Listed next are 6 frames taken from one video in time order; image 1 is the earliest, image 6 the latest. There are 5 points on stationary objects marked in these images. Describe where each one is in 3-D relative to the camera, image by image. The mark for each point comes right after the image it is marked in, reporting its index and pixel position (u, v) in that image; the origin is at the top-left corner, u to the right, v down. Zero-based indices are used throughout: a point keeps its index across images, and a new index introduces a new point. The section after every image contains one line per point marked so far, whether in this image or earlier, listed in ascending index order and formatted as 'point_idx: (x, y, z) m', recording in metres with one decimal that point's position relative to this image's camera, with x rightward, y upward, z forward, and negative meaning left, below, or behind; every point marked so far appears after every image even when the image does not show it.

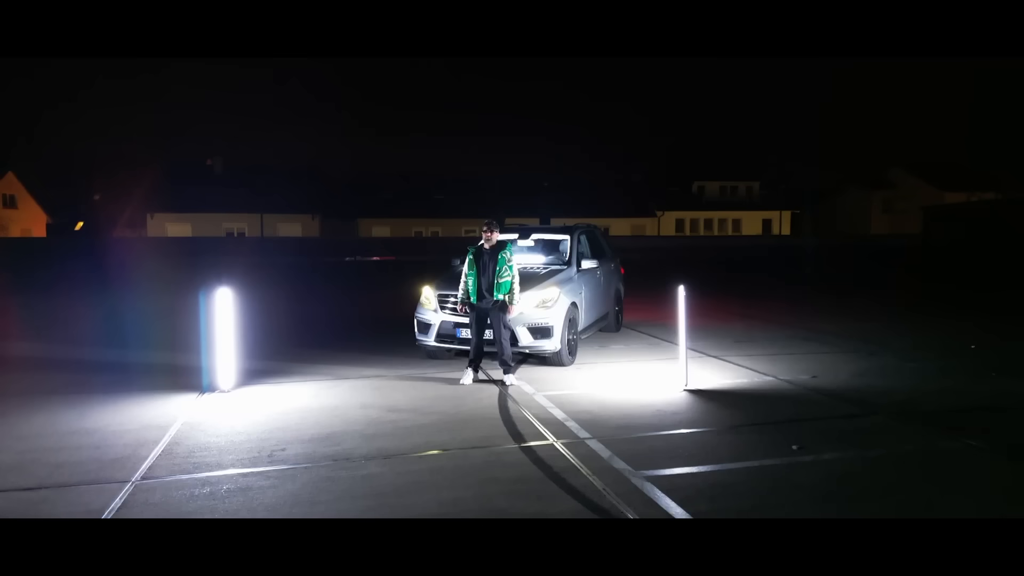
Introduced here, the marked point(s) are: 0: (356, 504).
0: (-0.8, -1.1, +3.8) m
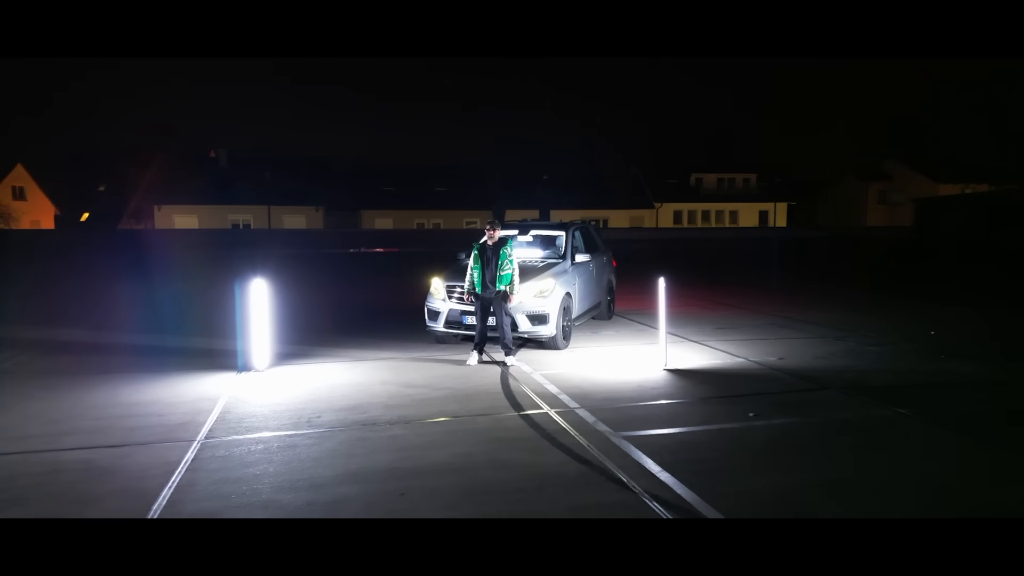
0: (-0.8, -1.1, +4.6) m
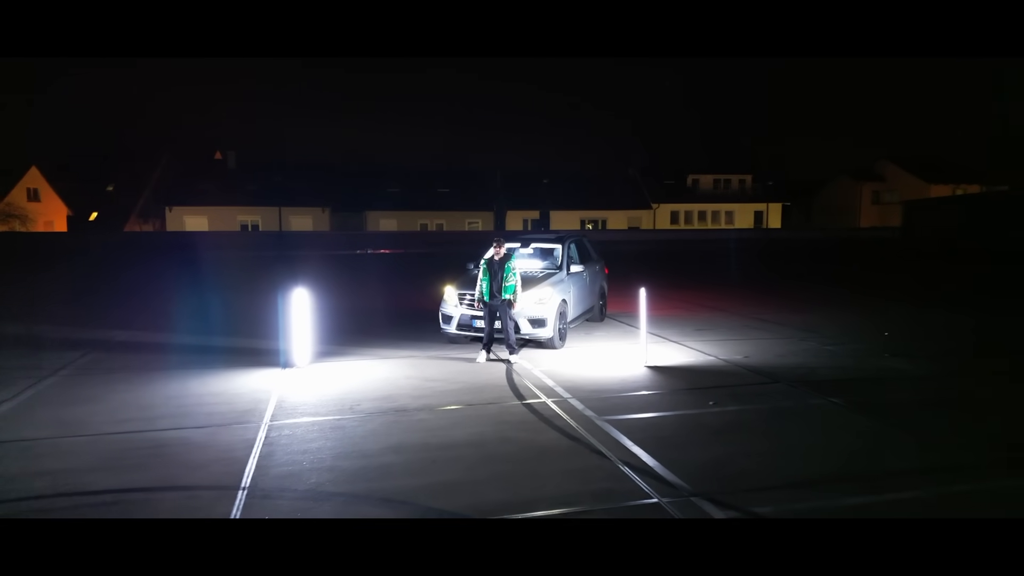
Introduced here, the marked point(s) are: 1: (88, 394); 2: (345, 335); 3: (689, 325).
0: (-0.8, -1.2, +5.8) m
1: (-4.3, -1.1, +7.2) m
2: (-2.4, -0.7, +9.9) m
3: (+2.8, -0.6, +11.1) m
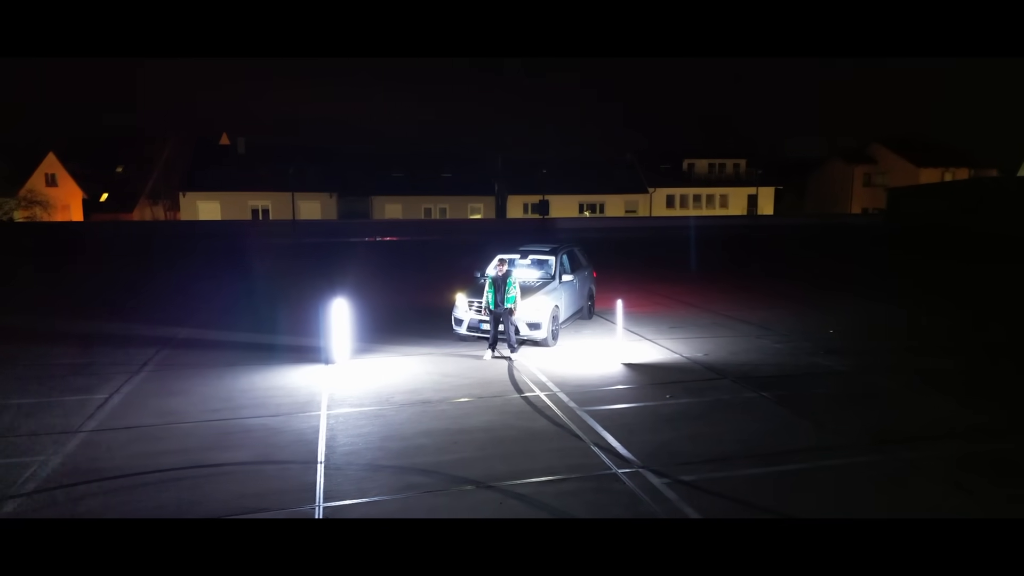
0: (-0.8, -1.5, +7.6) m
1: (-4.3, -1.3, +9.0) m
2: (-2.3, -0.8, +11.7) m
3: (+2.8, -0.6, +12.9) m
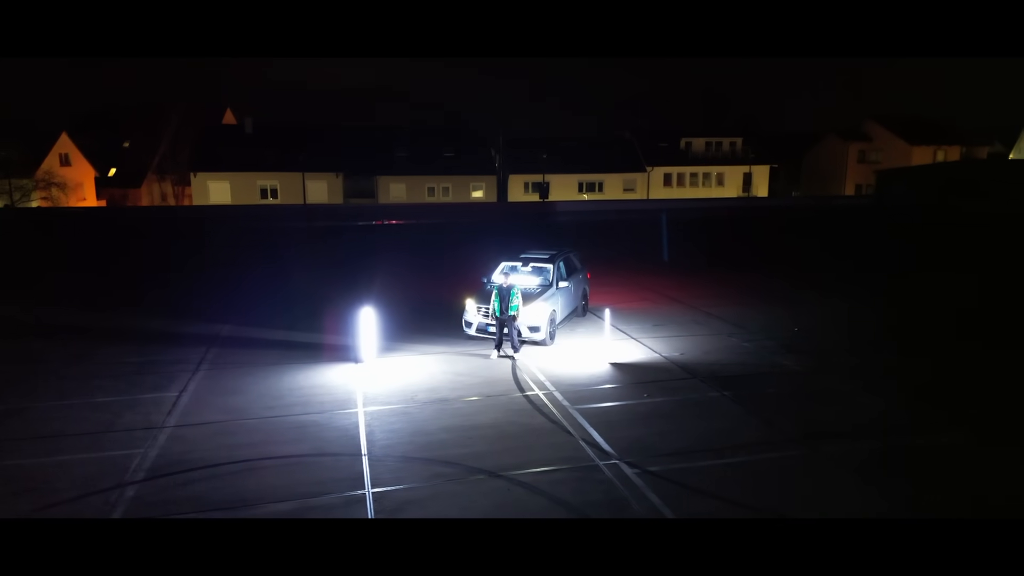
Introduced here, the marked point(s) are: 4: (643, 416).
0: (-0.7, -1.7, +9.3) m
1: (-4.3, -1.5, +10.7) m
2: (-2.3, -0.8, +13.3) m
3: (+2.9, -0.7, +14.6) m
4: (+1.8, -1.7, +9.4) m
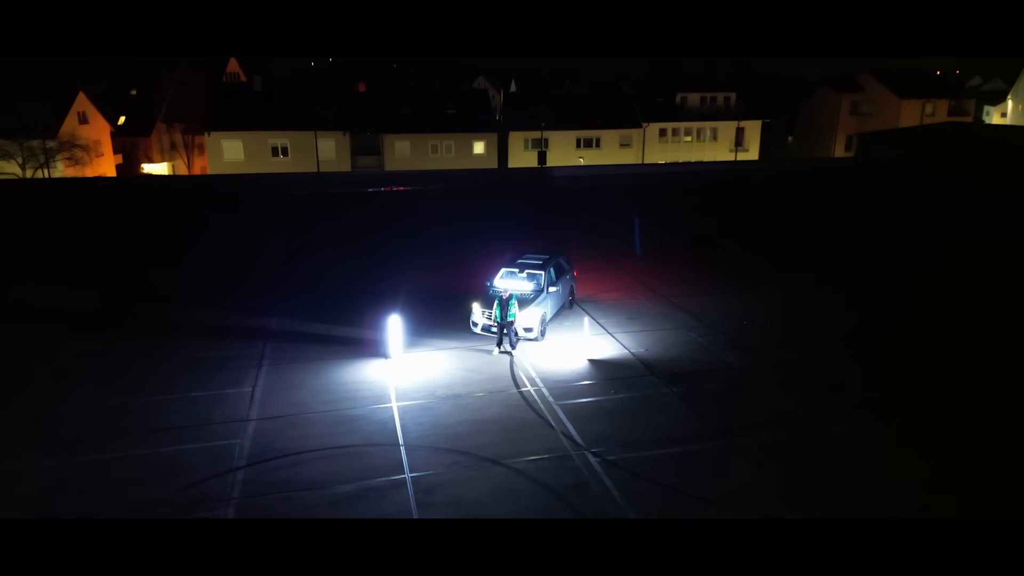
0: (-0.8, -2.2, +12.3) m
1: (-4.3, -1.8, +13.7) m
2: (-2.3, -0.9, +16.2) m
3: (+2.8, -0.6, +17.4) m
4: (+1.7, -2.2, +12.4) m
